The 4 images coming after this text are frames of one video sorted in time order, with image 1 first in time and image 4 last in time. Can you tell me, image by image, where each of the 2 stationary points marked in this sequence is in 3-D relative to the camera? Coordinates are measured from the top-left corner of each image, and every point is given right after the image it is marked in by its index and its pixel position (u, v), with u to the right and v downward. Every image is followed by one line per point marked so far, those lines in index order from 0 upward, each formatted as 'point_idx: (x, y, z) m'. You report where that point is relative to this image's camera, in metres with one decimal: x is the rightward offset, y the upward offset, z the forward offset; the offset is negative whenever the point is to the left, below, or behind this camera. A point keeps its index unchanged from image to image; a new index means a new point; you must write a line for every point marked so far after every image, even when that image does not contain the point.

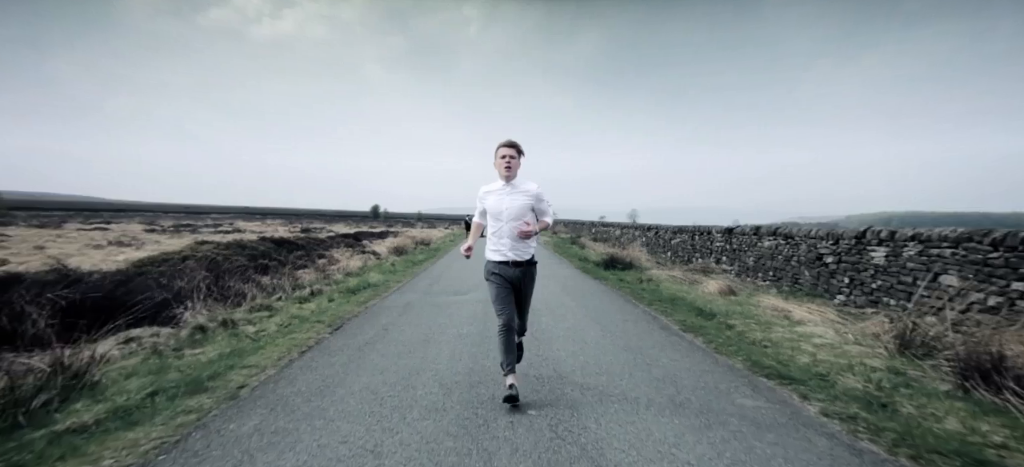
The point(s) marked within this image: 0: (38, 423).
0: (-4.2, -1.7, +3.4) m
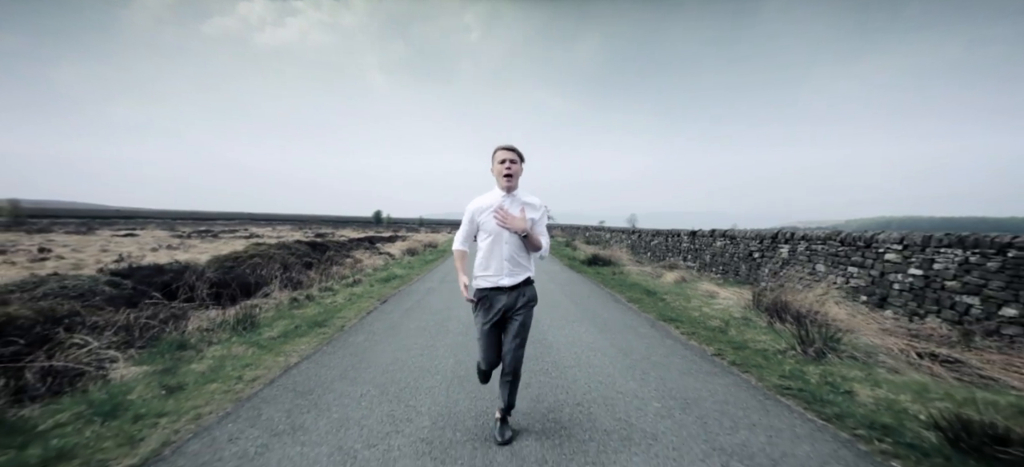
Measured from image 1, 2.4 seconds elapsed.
0: (-4.3, -1.7, +6.2) m
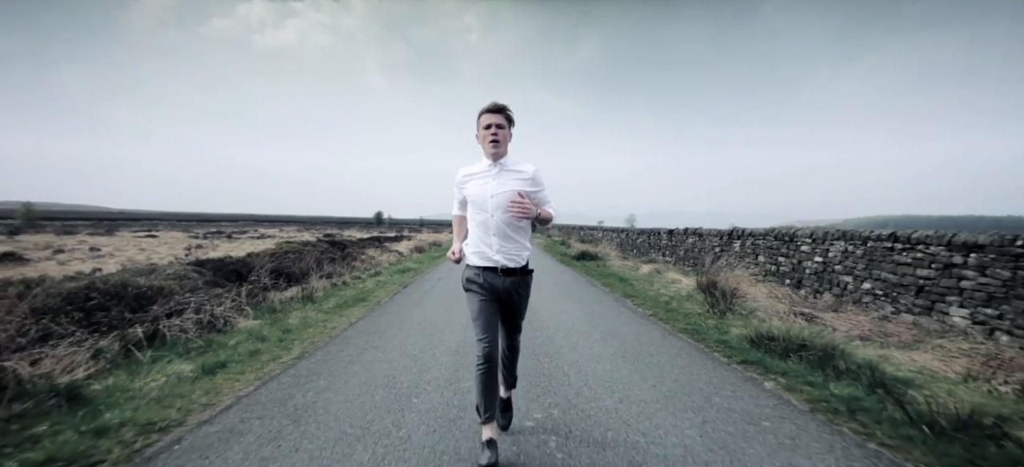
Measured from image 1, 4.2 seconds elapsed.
0: (-4.4, -1.6, +8.4) m
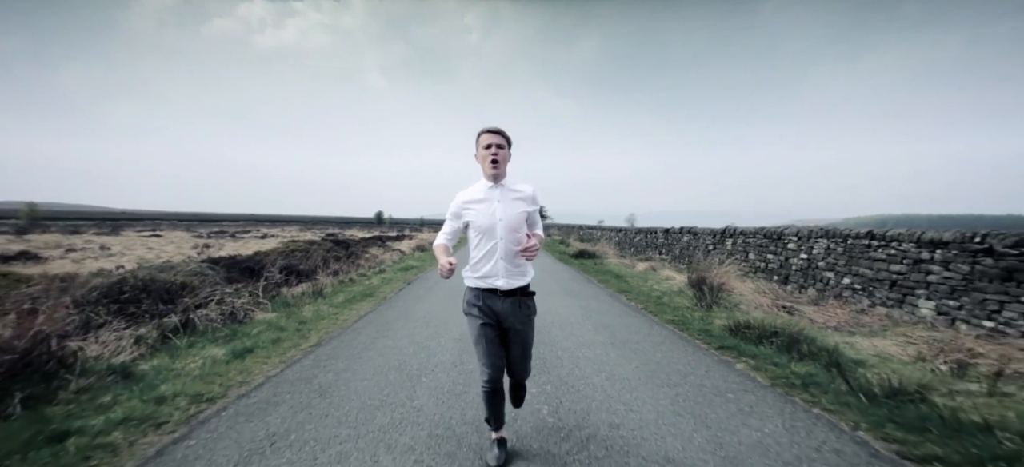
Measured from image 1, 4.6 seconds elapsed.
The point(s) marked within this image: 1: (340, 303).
0: (-4.4, -1.6, +8.8) m
1: (-4.0, -1.6, +8.5) m
